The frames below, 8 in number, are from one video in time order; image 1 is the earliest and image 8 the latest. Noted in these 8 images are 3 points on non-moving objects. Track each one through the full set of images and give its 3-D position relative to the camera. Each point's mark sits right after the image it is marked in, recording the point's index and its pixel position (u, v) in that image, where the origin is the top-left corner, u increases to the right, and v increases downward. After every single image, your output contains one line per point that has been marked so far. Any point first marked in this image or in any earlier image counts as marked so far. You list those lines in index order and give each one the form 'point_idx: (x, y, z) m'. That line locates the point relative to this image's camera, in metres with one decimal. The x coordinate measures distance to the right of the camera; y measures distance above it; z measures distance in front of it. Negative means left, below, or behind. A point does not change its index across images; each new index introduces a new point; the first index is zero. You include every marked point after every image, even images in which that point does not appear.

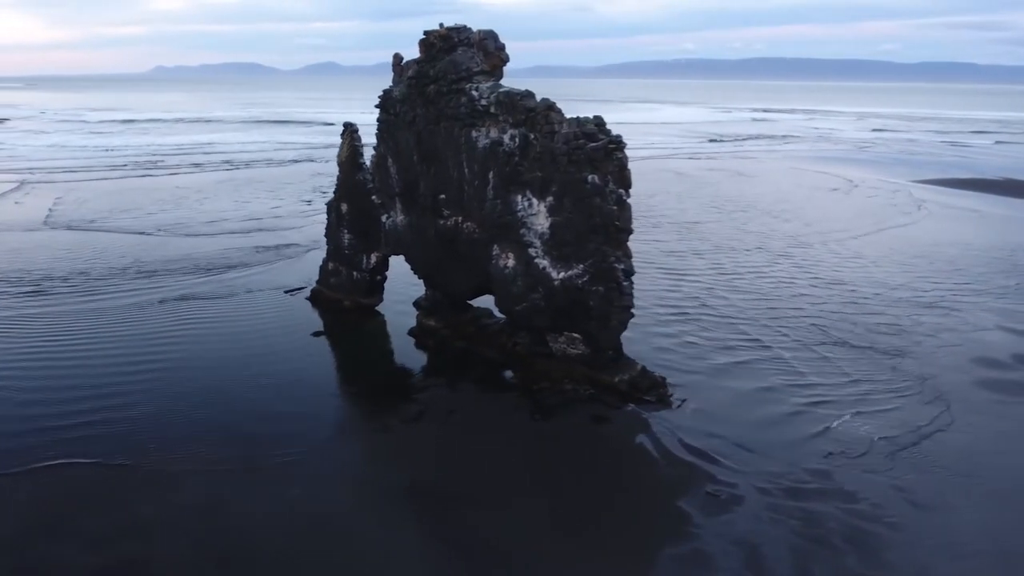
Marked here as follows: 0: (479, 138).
0: (-0.7, +3.3, +14.2) m
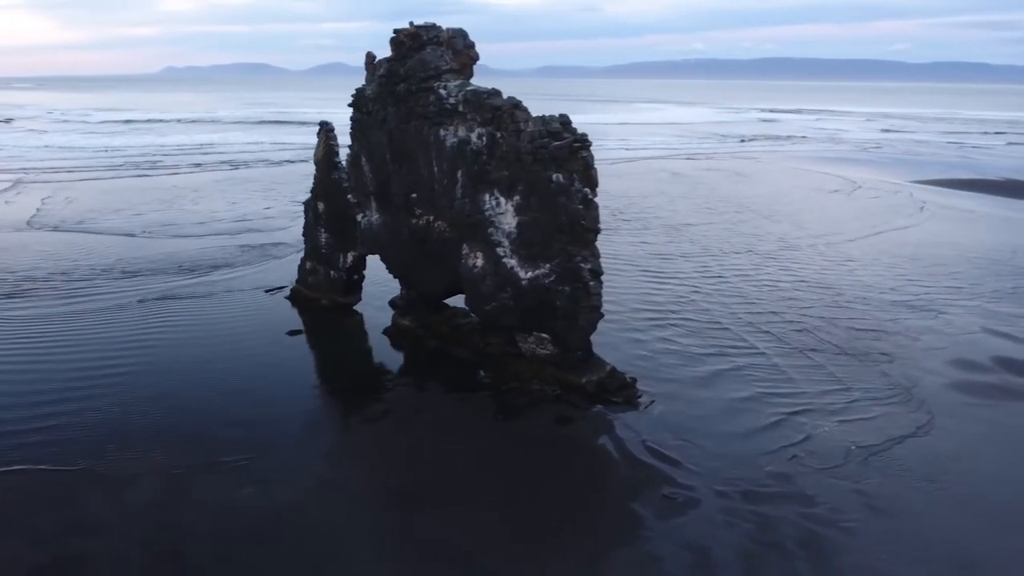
0: (-1.4, +3.3, +14.1) m
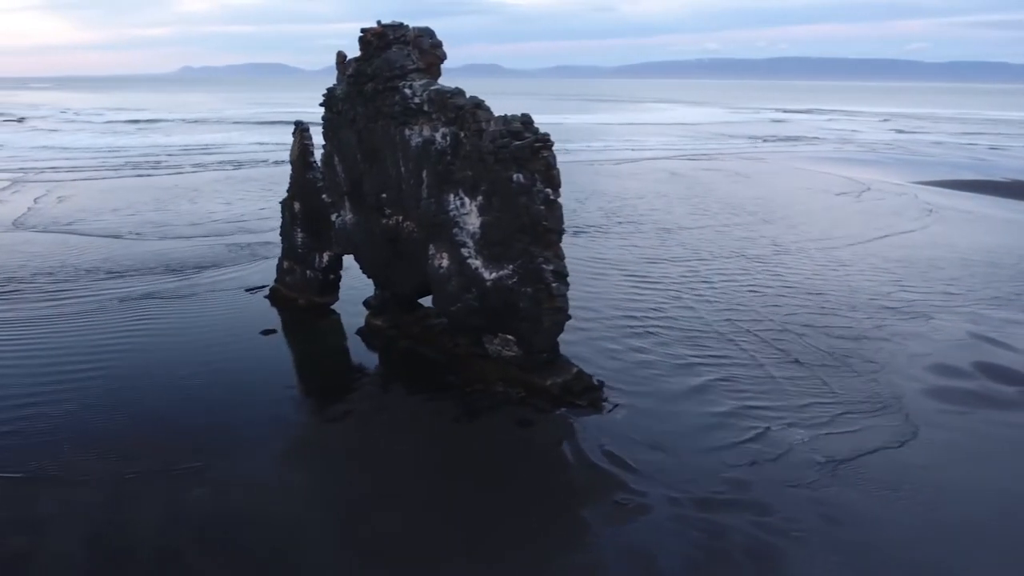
0: (-2.2, +3.3, +14.0) m
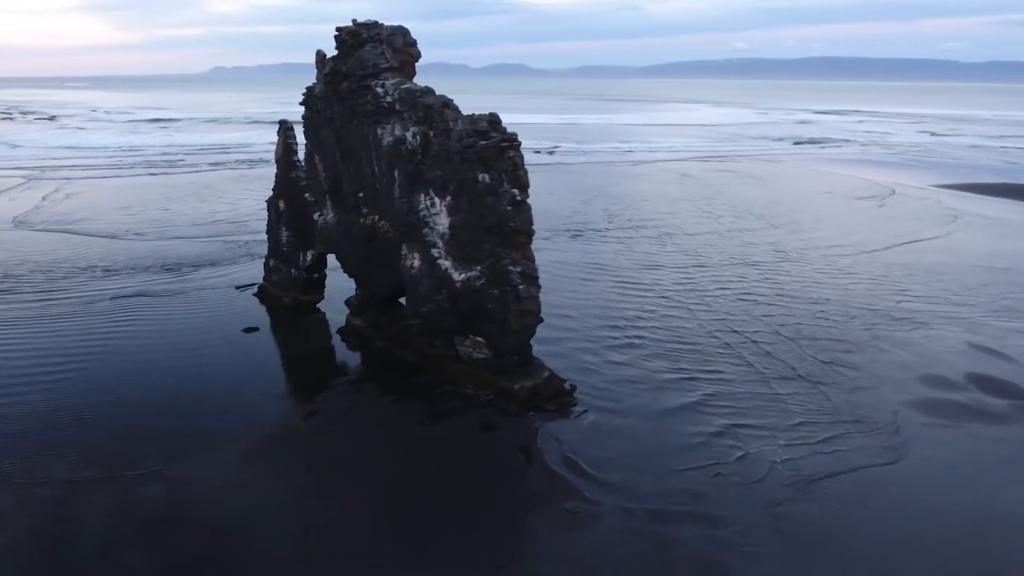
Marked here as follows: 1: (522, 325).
0: (-2.7, +3.3, +13.9) m
1: (+0.2, -0.7, +13.3) m
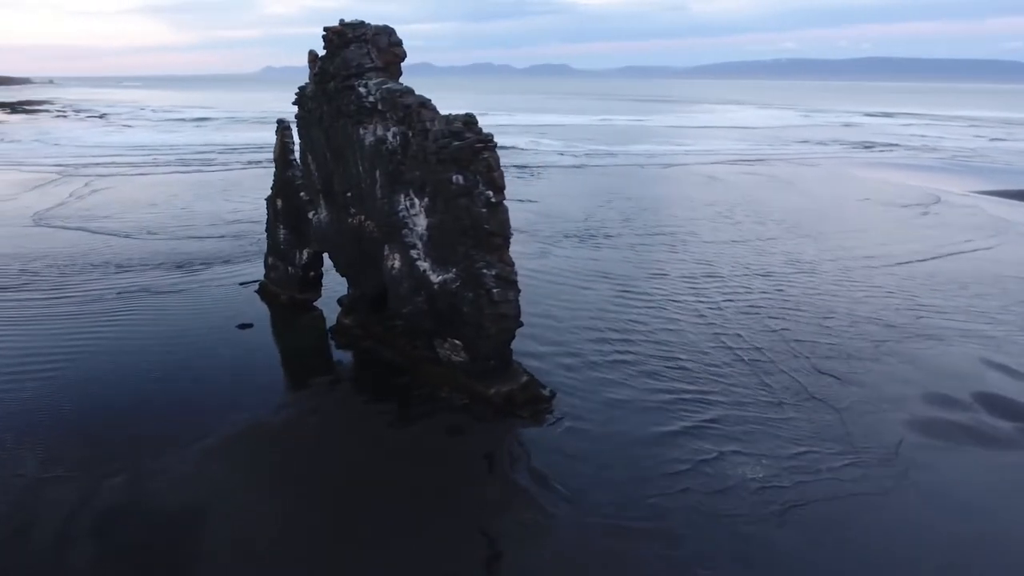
0: (-3.1, +3.2, +13.9) m
1: (-0.3, -0.8, +13.0) m
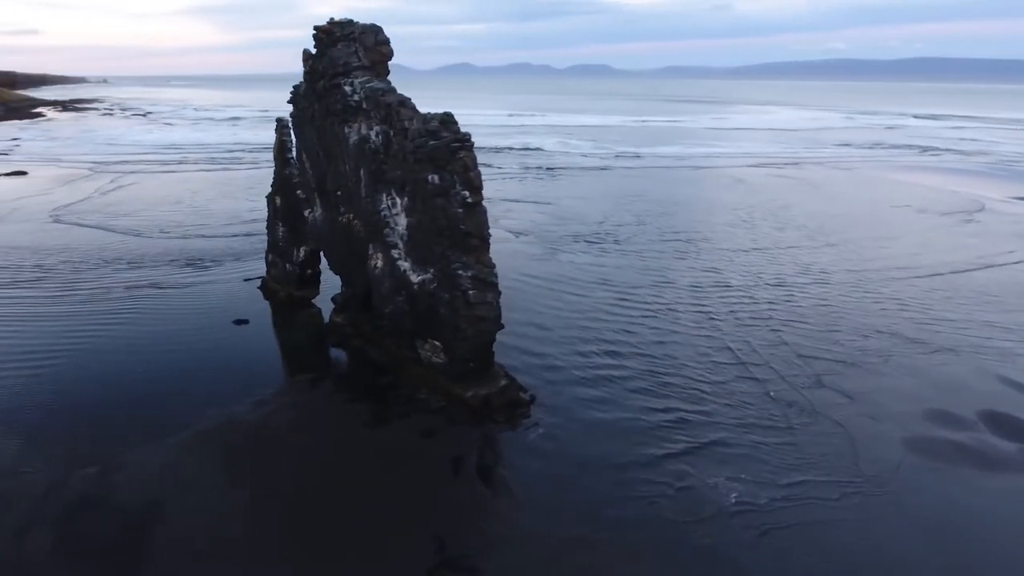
0: (-3.4, +3.3, +13.9) m
1: (-0.8, -0.9, +12.9) m
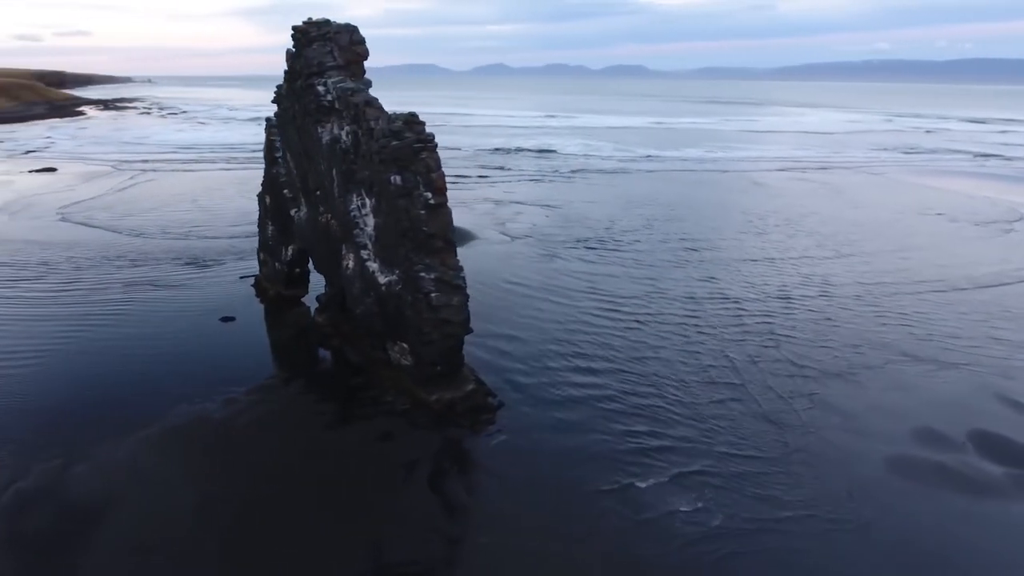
0: (-4.0, +3.3, +13.8) m
1: (-1.4, -0.9, +12.7) m
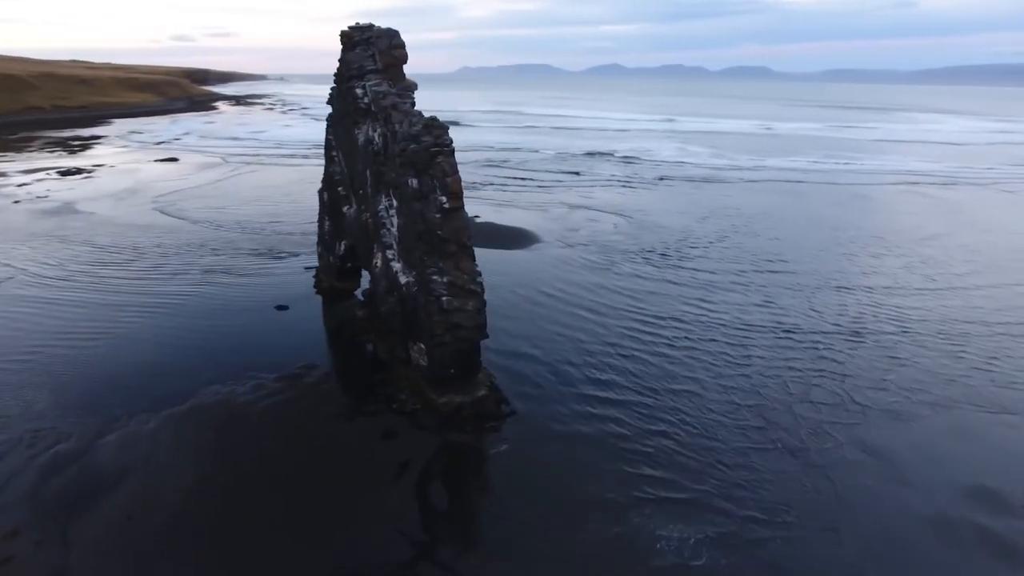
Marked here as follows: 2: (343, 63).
0: (-3.3, +3.3, +14.2) m
1: (-1.2, -1.0, +12.7) m
2: (-3.8, +5.2, +15.0) m
